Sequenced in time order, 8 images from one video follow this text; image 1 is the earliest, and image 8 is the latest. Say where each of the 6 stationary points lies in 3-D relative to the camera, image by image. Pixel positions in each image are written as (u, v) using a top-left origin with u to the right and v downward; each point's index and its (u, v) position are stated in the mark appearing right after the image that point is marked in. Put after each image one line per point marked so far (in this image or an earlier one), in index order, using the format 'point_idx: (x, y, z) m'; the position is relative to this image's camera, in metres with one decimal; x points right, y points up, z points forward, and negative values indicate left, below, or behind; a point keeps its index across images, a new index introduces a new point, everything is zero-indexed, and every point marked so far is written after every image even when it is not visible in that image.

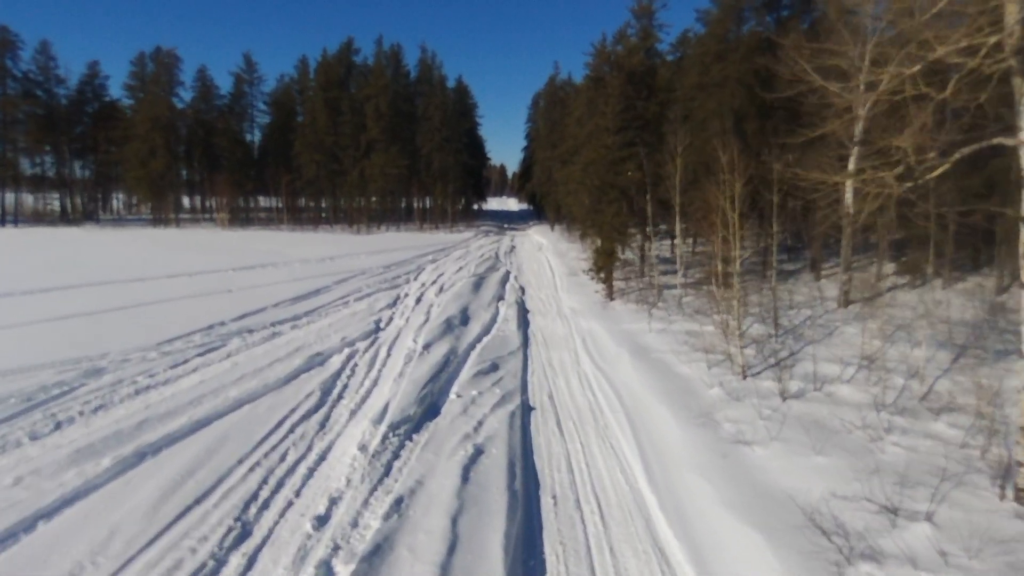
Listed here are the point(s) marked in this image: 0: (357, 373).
0: (-2.5, -1.4, +10.5) m
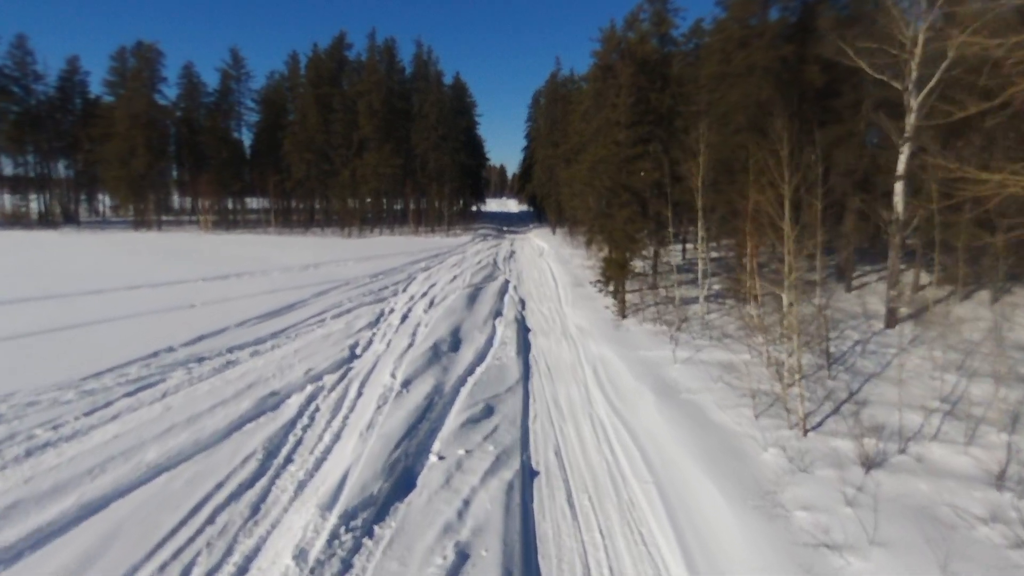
0: (-2.5, -1.7, +8.4) m
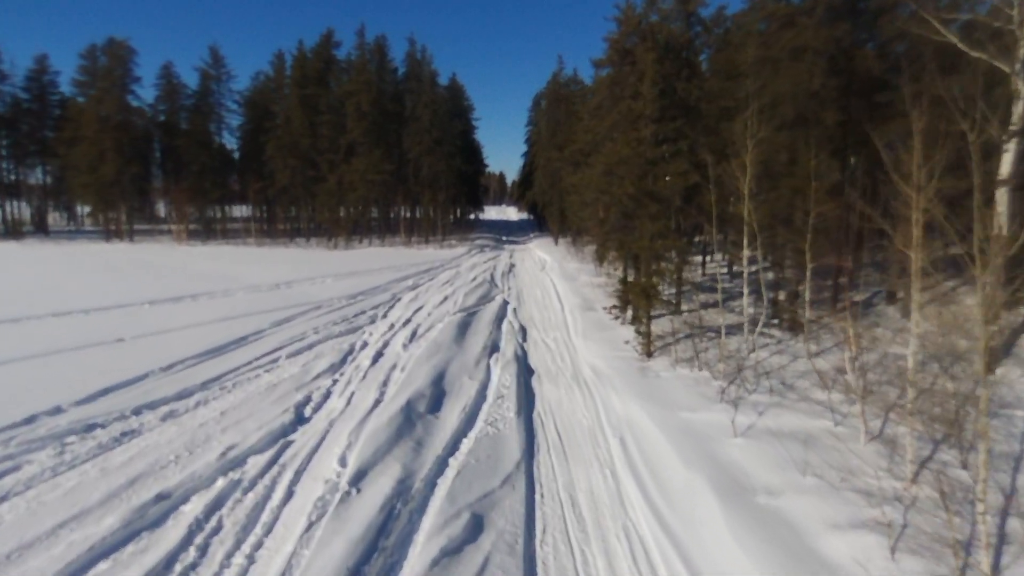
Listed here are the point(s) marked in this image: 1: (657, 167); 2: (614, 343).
0: (-2.5, -2.2, +5.4) m
1: (+2.9, +2.4, +12.6) m
2: (+2.2, -1.1, +13.7) m
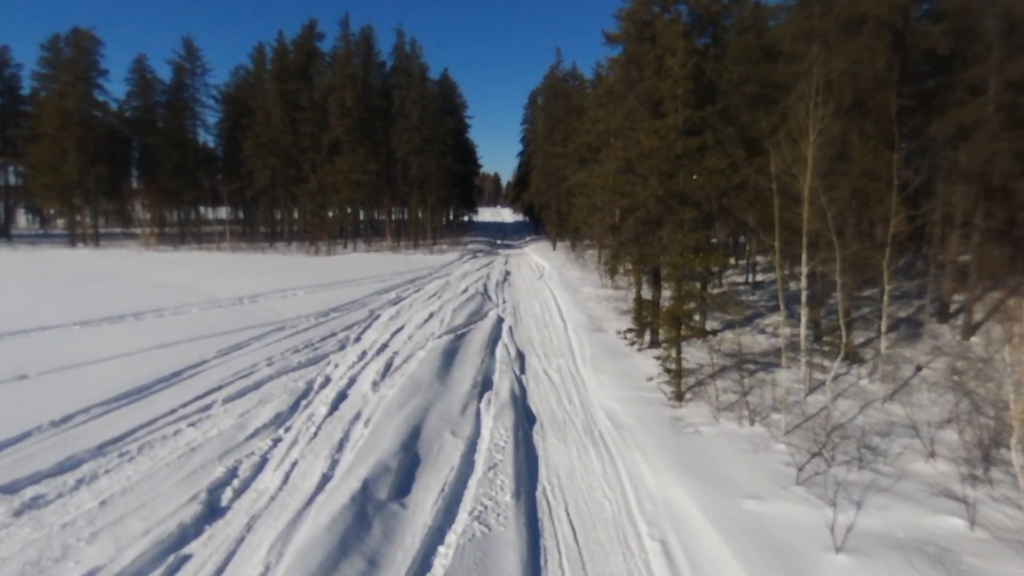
0: (-2.5, -2.6, +2.9) m
1: (+2.8, +2.0, +10.1) m
2: (+2.1, -1.5, +11.2) m
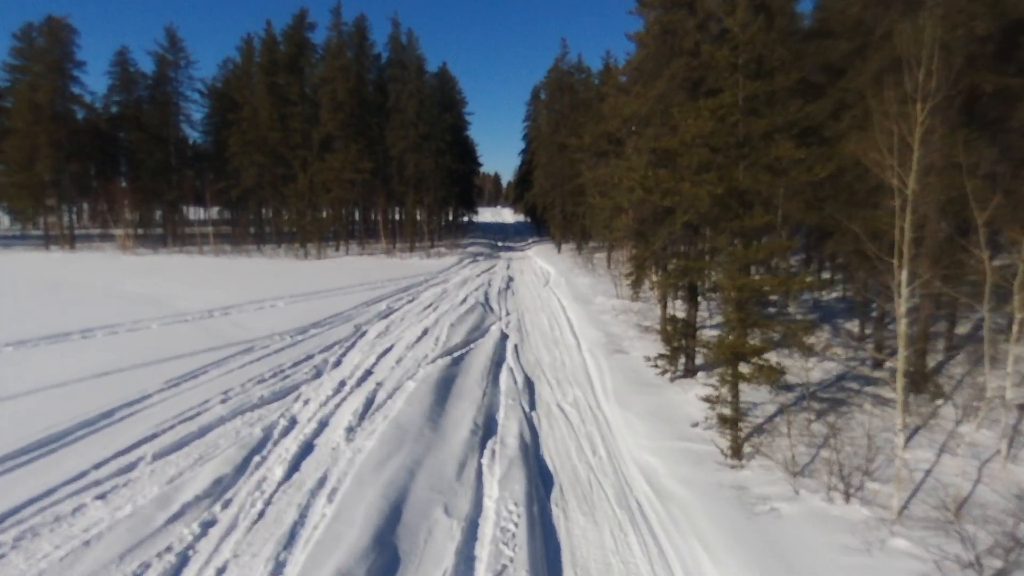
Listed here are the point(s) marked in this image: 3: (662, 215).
0: (-2.4, -2.9, +0.7) m
1: (+2.9, +1.7, +7.9) m
2: (+2.2, -1.8, +9.0) m
3: (+2.3, +1.1, +10.4) m
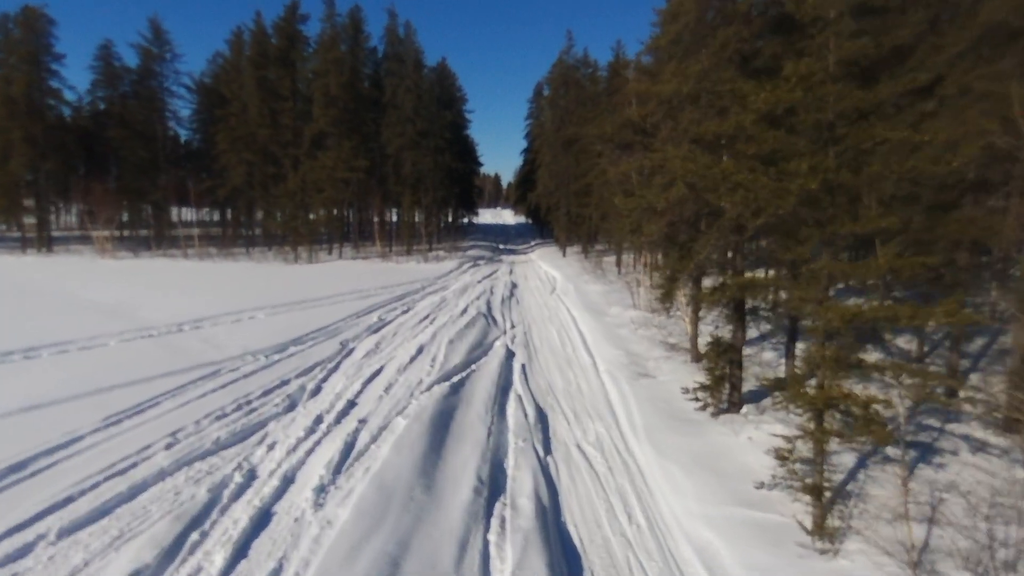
0: (-2.2, -3.1, -1.1) m
1: (+3.1, +1.5, +6.1) m
2: (+2.4, -2.0, +7.2) m
3: (+2.4, +0.9, +8.6) m
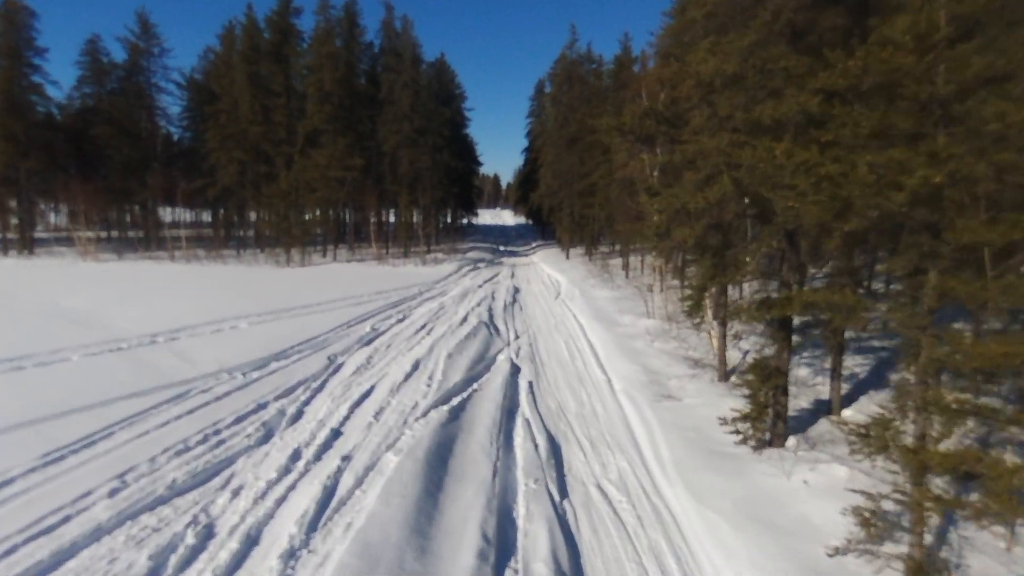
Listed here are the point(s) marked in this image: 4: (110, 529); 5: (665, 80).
0: (-2.1, -3.2, -2.3) m
1: (+3.2, +1.3, +4.9) m
2: (+2.5, -2.2, +6.0) m
3: (+2.5, +0.7, +7.4) m
4: (-3.6, -2.1, +6.0) m
5: (+2.4, +3.3, +10.5) m
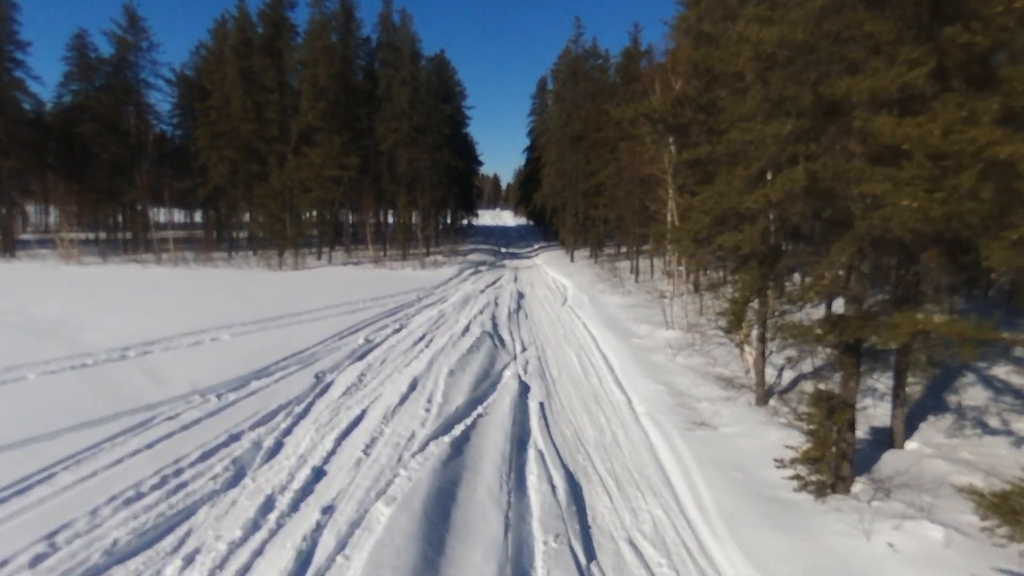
0: (-2.0, -3.4, -3.6) m
1: (+3.3, +1.2, +3.6) m
2: (+2.6, -2.4, +4.7) m
3: (+2.7, +0.6, +6.1) m
4: (-3.5, -2.3, +4.7) m
5: (+2.5, +3.1, +9.2) m
